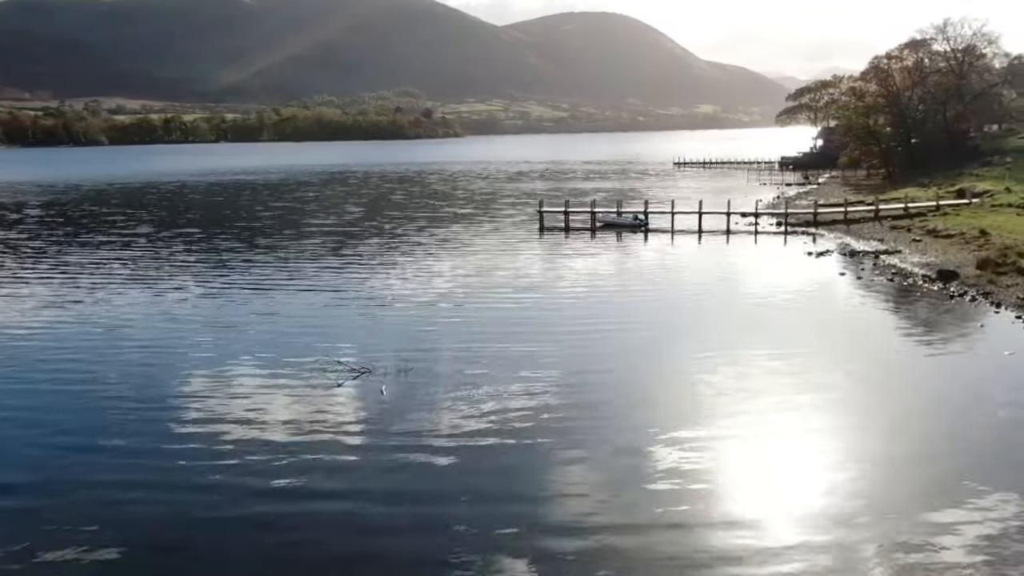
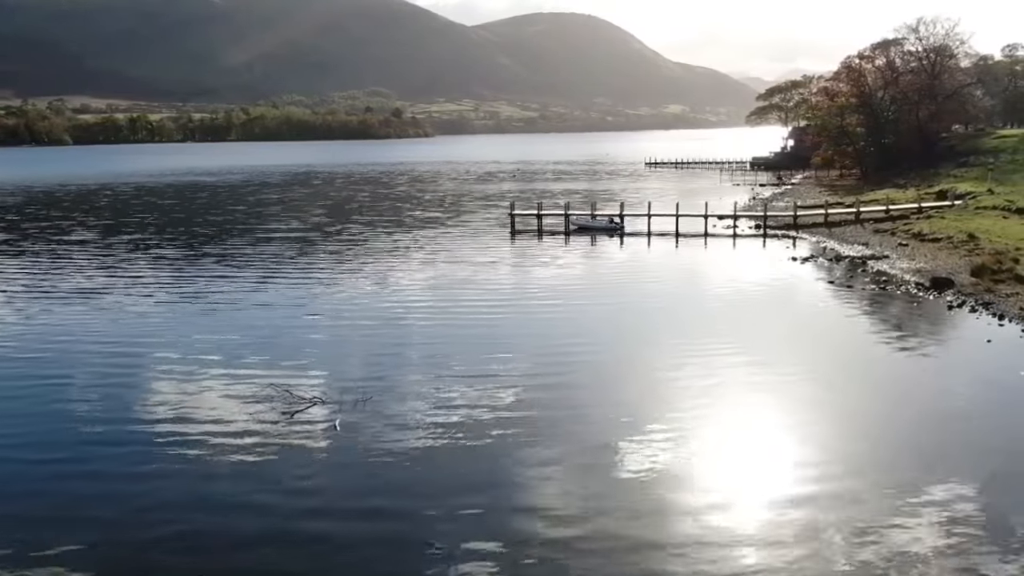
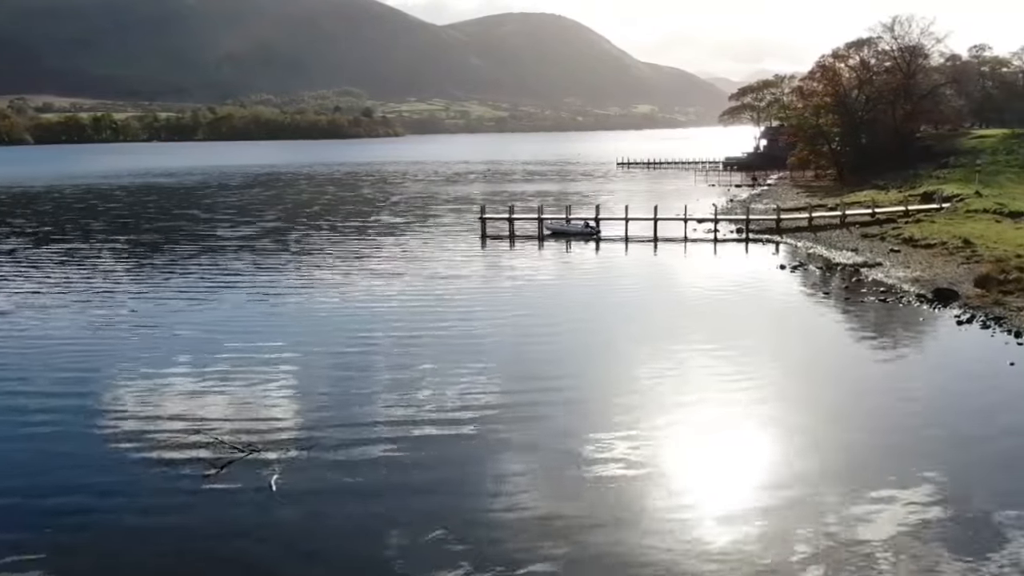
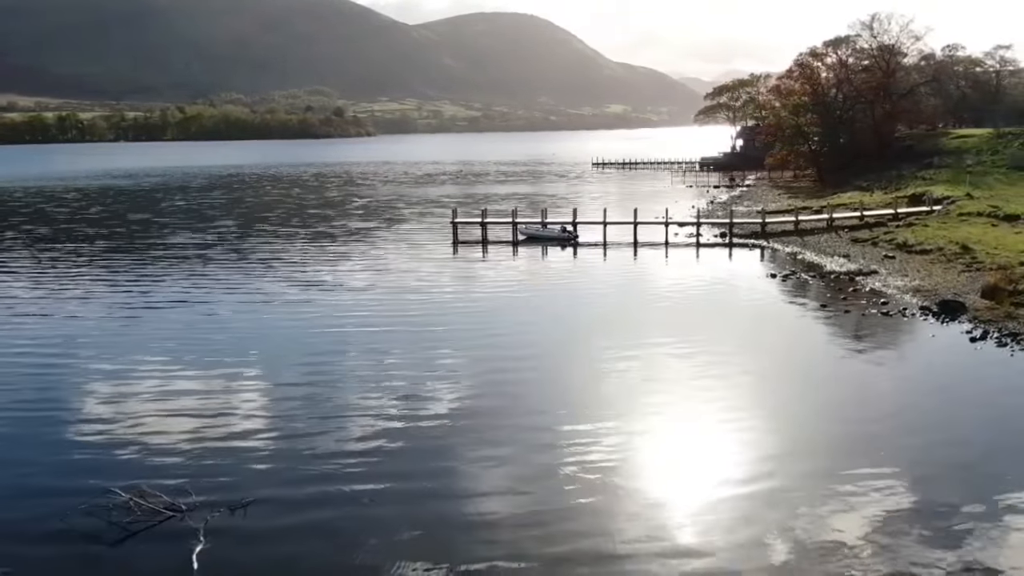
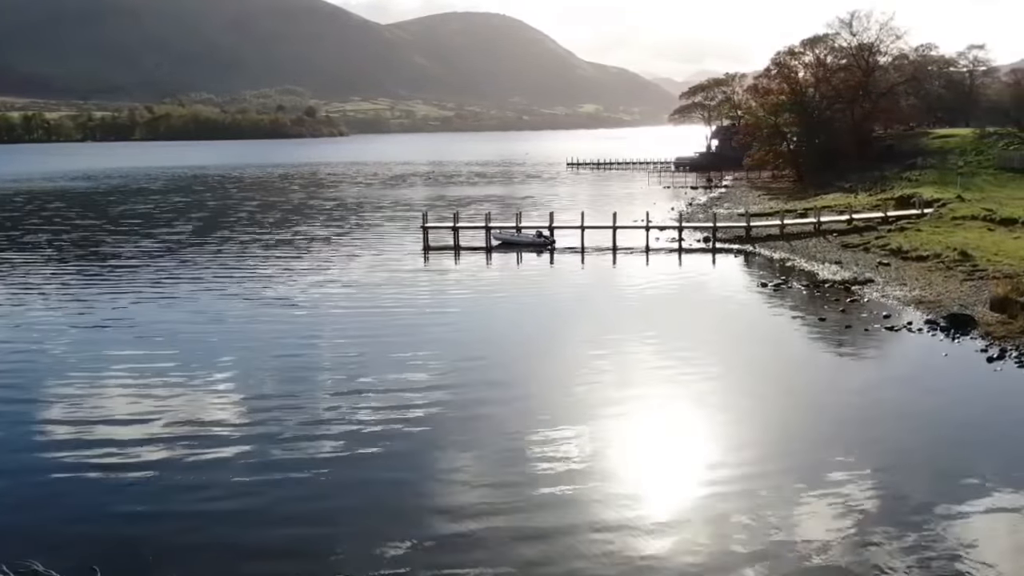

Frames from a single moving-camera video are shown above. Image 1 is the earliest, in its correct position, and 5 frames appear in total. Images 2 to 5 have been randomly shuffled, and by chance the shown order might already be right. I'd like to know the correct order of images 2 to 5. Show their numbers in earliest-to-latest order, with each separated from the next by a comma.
2, 3, 4, 5
